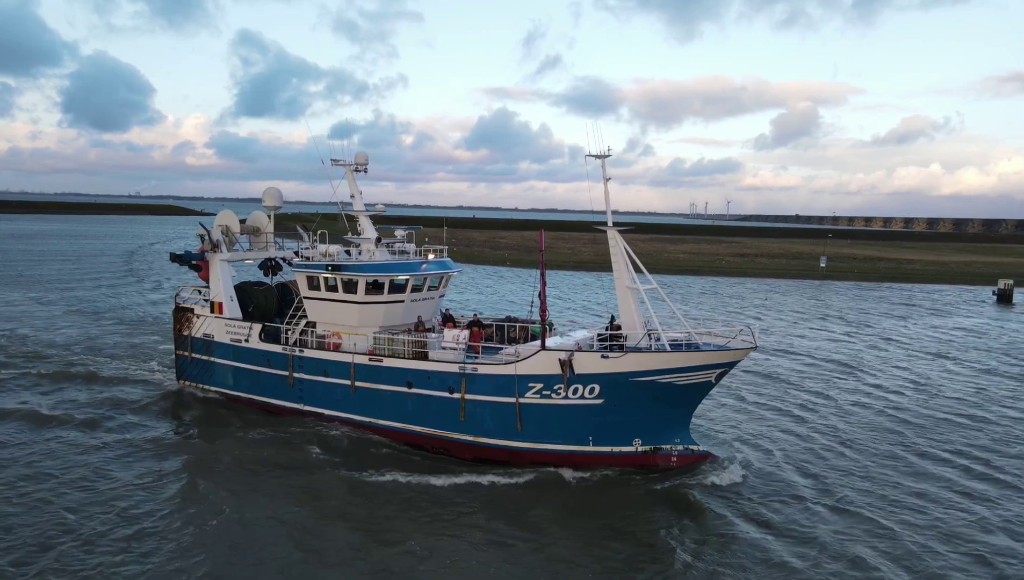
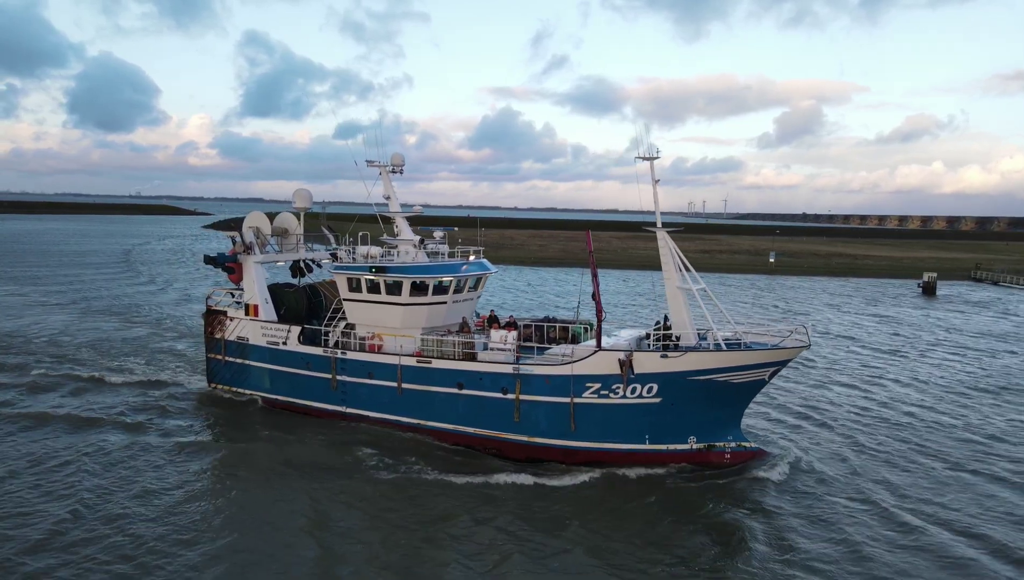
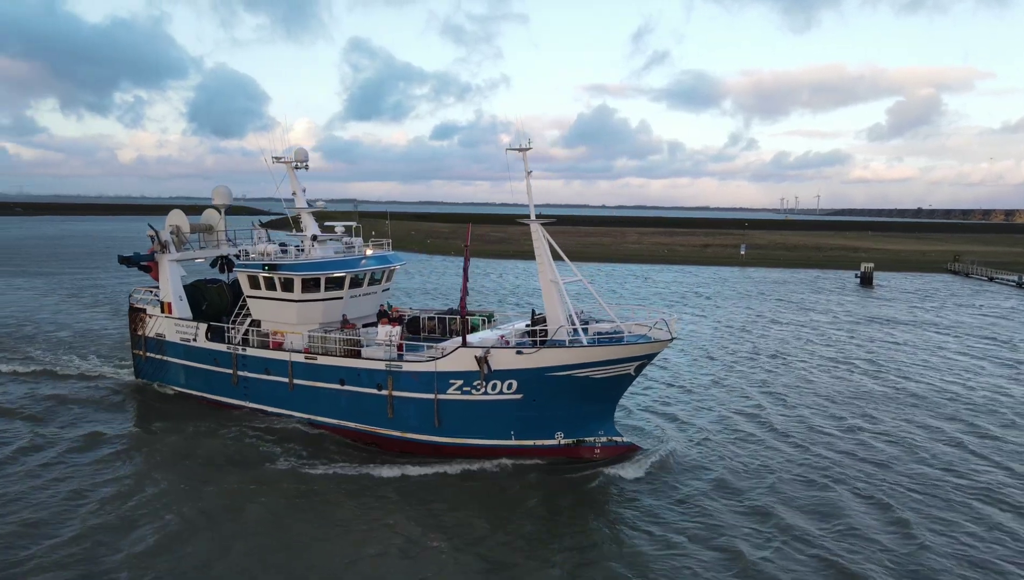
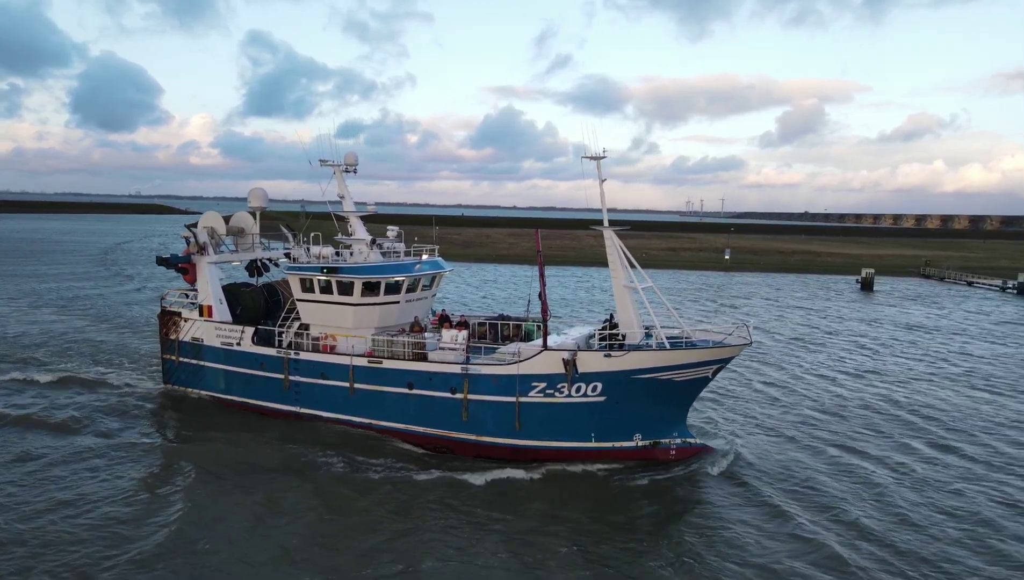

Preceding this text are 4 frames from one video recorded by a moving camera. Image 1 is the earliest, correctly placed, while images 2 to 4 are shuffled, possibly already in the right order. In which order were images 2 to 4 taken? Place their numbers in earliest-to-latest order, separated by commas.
2, 4, 3
